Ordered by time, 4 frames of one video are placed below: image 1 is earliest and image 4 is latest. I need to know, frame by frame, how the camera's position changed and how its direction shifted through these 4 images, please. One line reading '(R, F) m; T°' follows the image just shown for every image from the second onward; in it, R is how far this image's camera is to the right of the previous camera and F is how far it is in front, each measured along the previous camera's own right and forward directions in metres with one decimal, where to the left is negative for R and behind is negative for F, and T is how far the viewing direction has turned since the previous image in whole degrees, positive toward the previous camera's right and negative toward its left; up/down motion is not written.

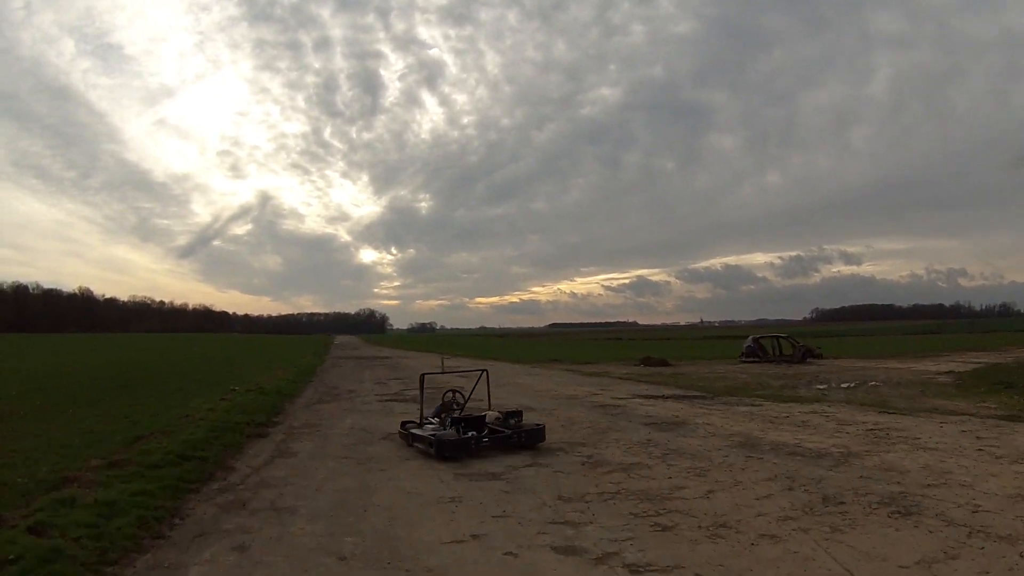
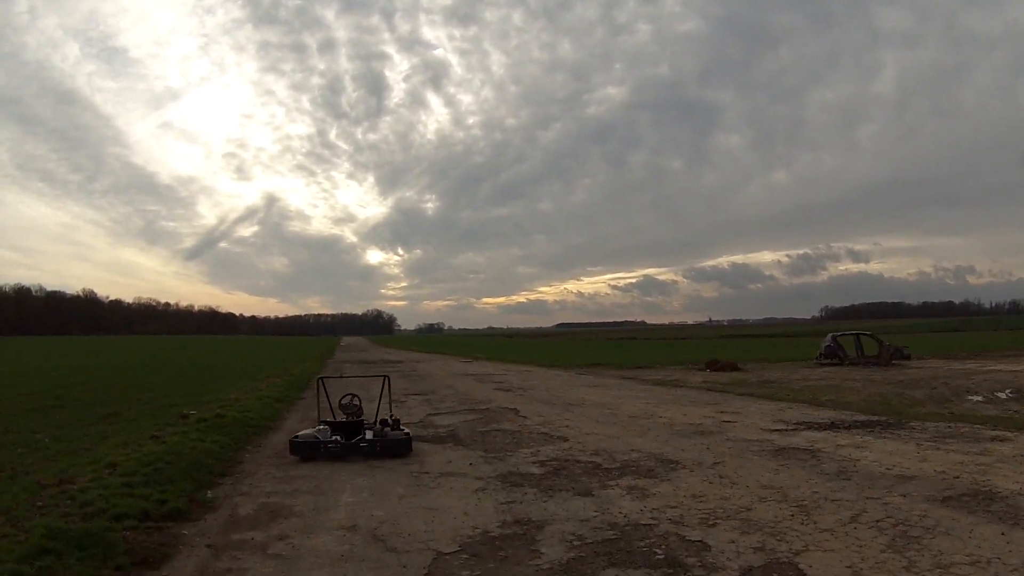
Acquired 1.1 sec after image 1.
(-0.8, +3.7) m; -1°
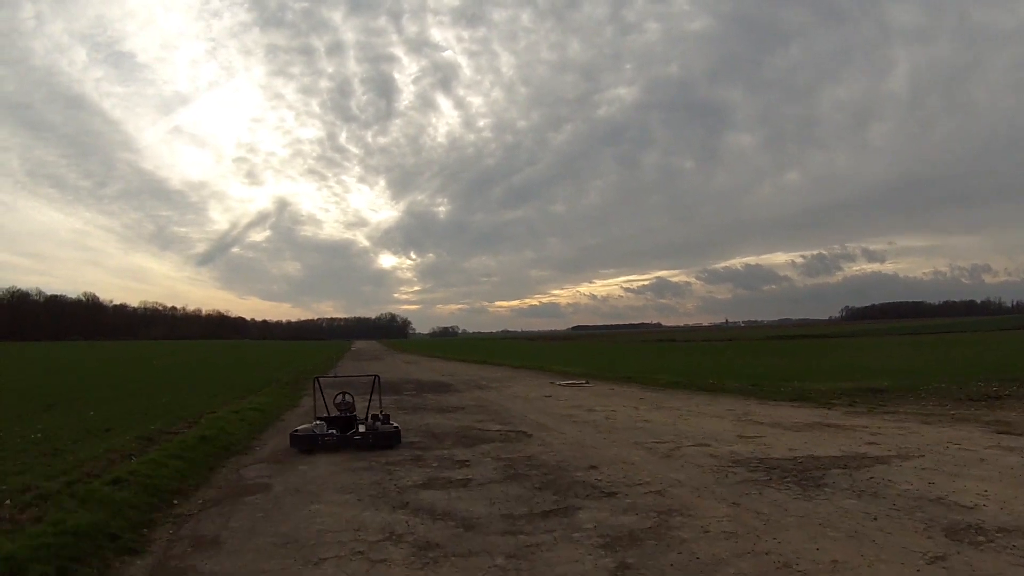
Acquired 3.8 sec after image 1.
(-2.2, +9.7) m; -1°
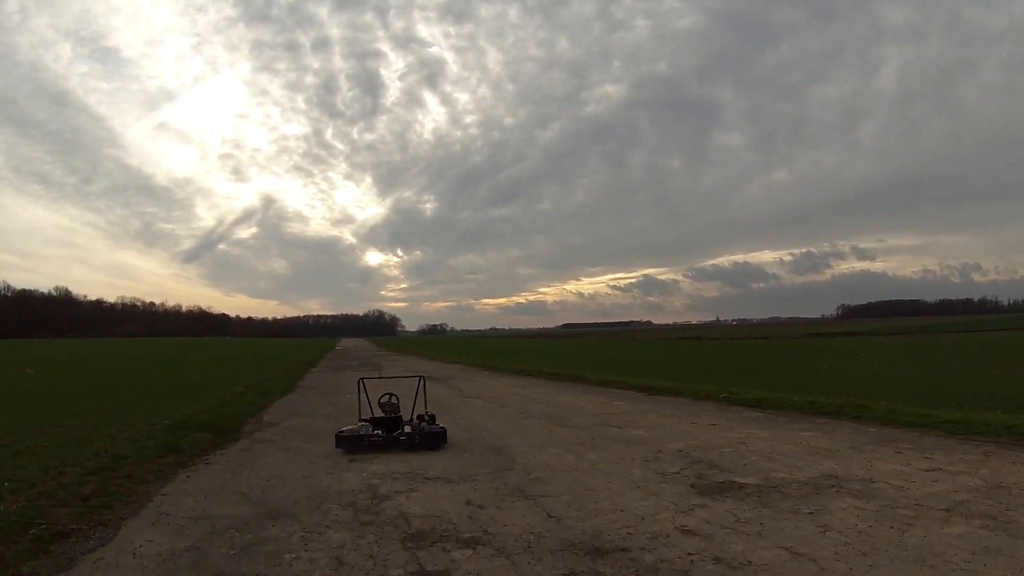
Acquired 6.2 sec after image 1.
(-1.2, +5.9) m; +1°
